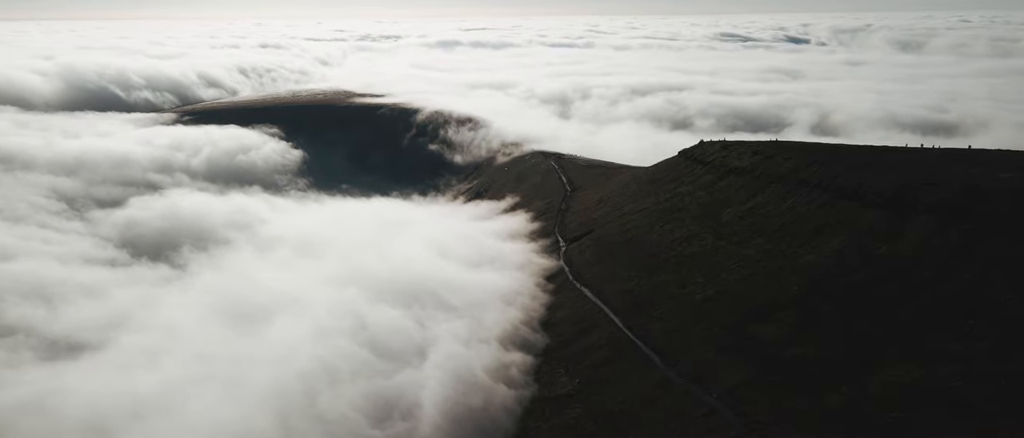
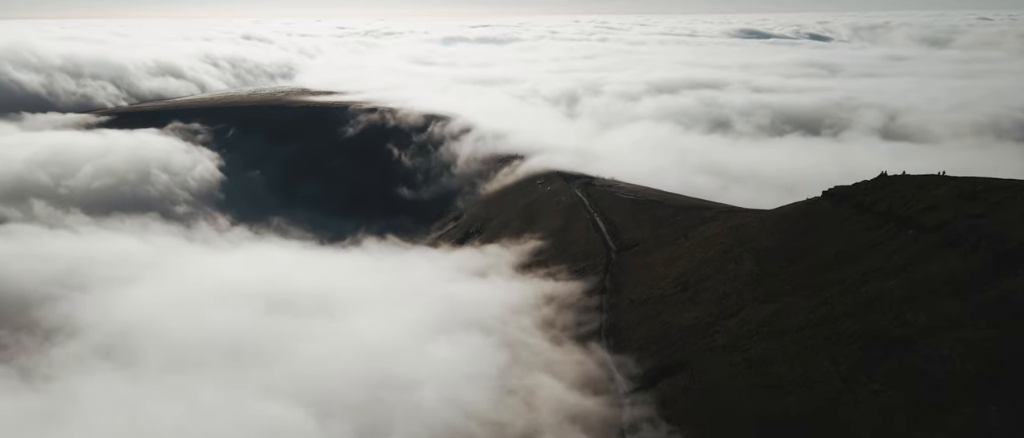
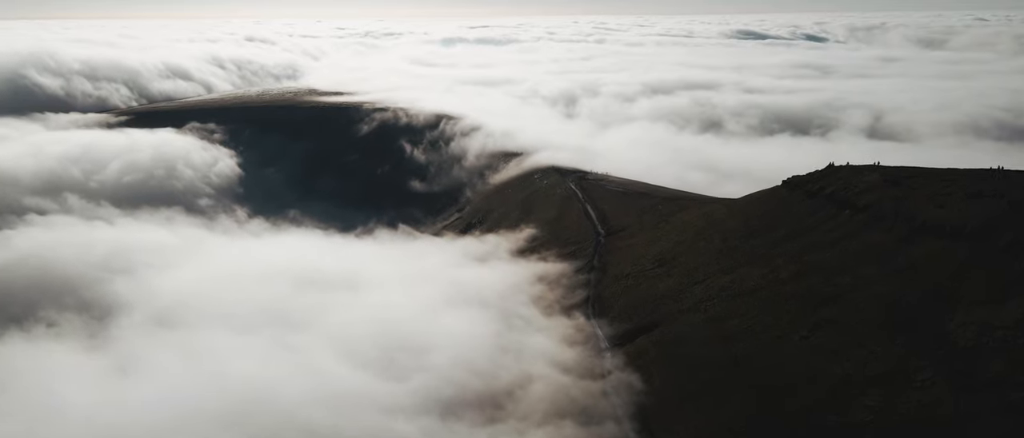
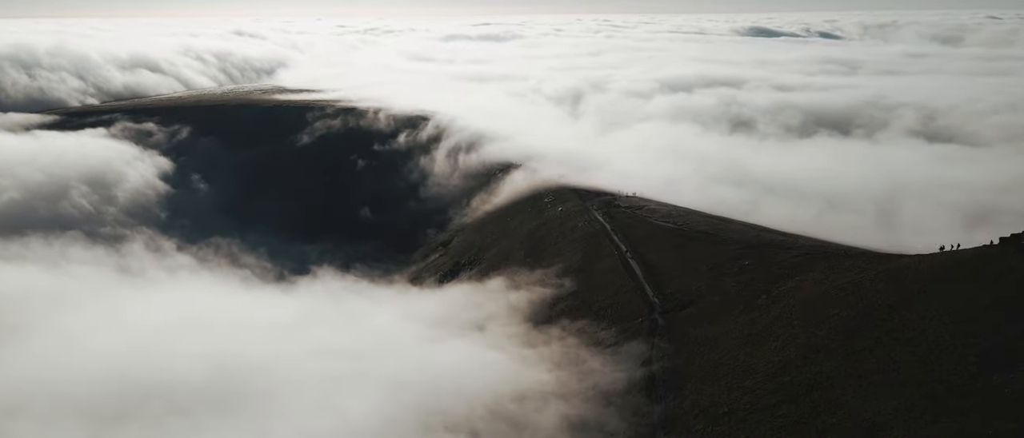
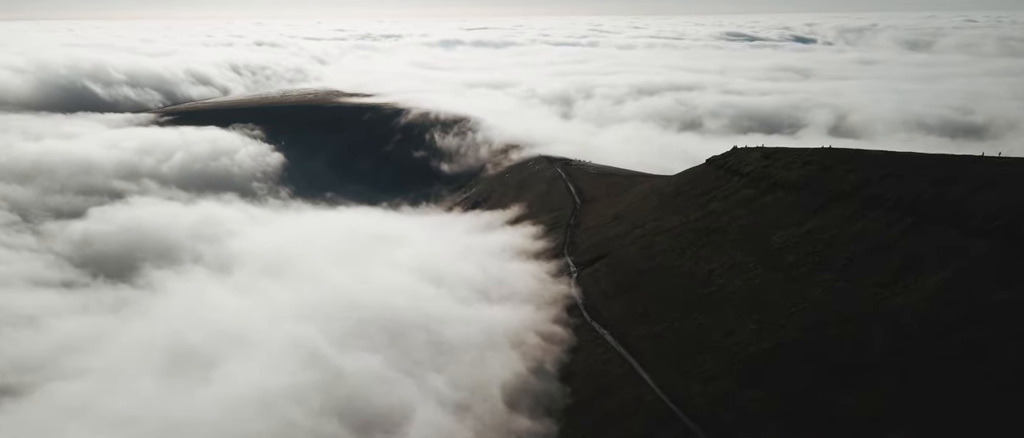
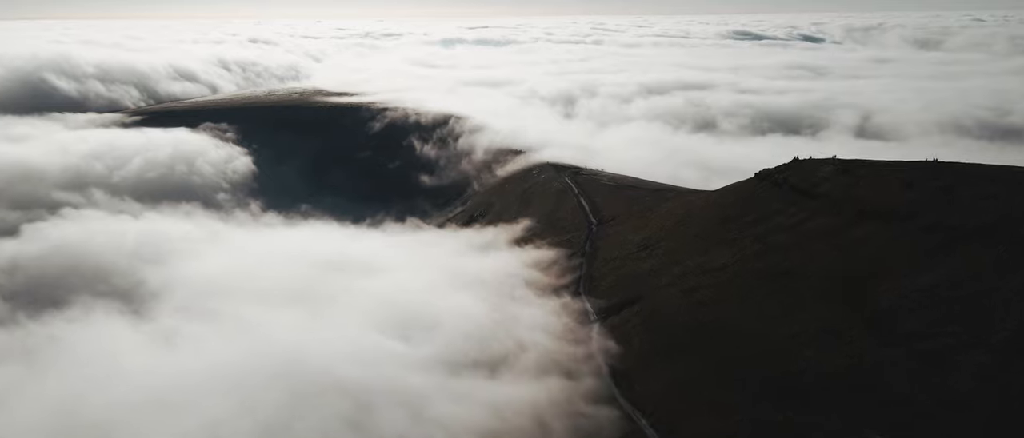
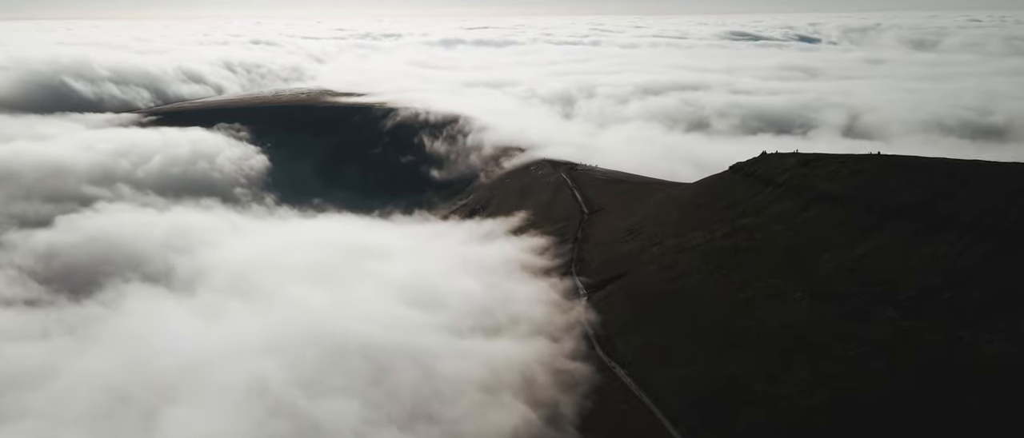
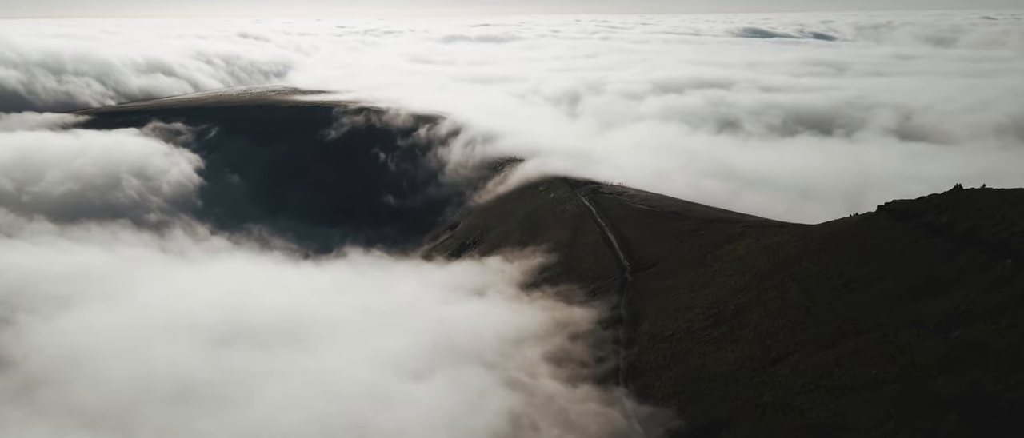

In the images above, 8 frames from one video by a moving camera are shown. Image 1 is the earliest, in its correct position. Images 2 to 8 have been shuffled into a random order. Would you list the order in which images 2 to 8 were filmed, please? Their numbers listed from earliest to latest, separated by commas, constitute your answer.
5, 7, 6, 3, 2, 8, 4
